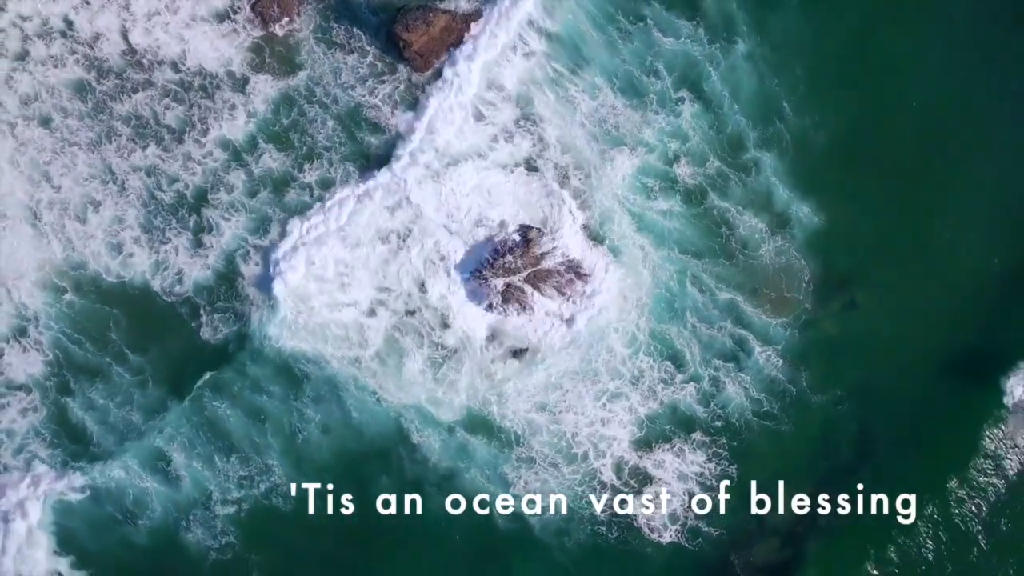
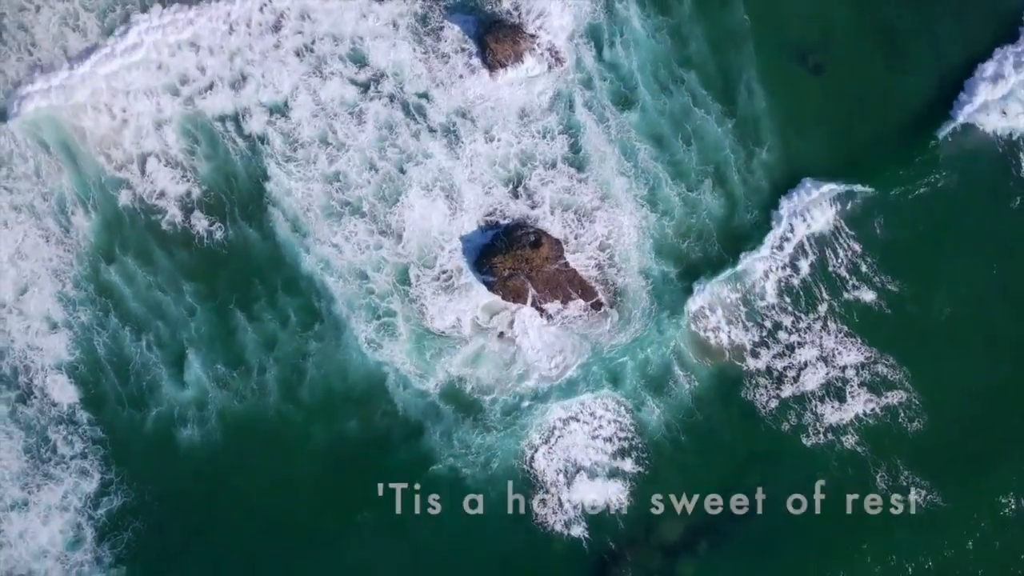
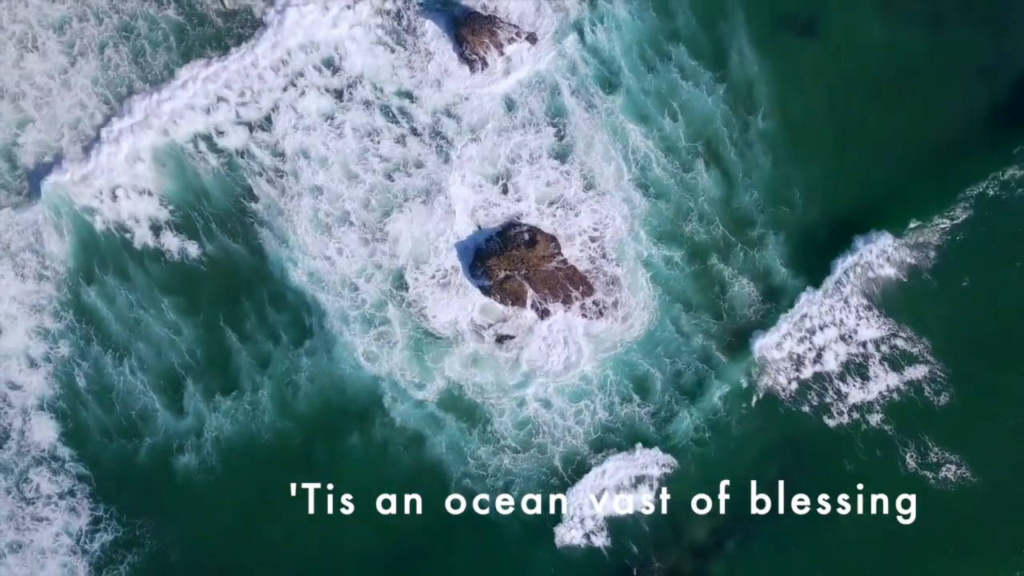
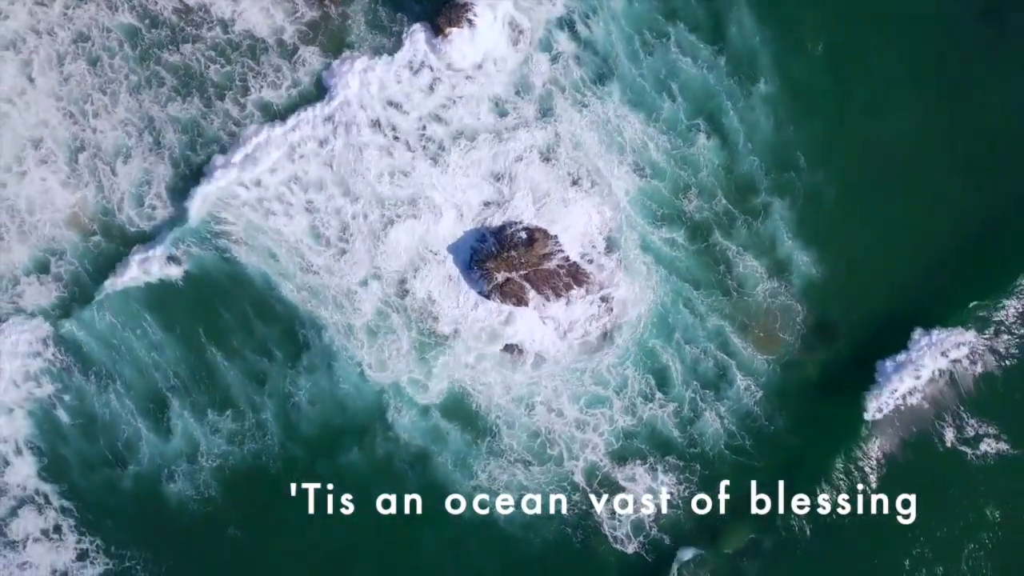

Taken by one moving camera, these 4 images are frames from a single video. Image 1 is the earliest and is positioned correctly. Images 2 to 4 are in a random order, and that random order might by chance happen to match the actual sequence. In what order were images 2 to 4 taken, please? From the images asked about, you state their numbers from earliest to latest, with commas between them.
4, 3, 2
